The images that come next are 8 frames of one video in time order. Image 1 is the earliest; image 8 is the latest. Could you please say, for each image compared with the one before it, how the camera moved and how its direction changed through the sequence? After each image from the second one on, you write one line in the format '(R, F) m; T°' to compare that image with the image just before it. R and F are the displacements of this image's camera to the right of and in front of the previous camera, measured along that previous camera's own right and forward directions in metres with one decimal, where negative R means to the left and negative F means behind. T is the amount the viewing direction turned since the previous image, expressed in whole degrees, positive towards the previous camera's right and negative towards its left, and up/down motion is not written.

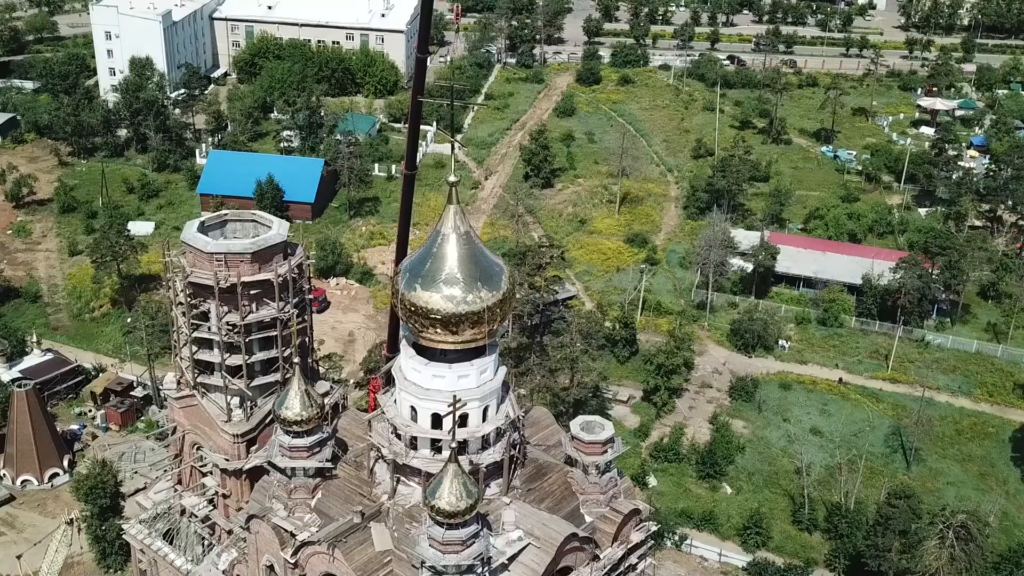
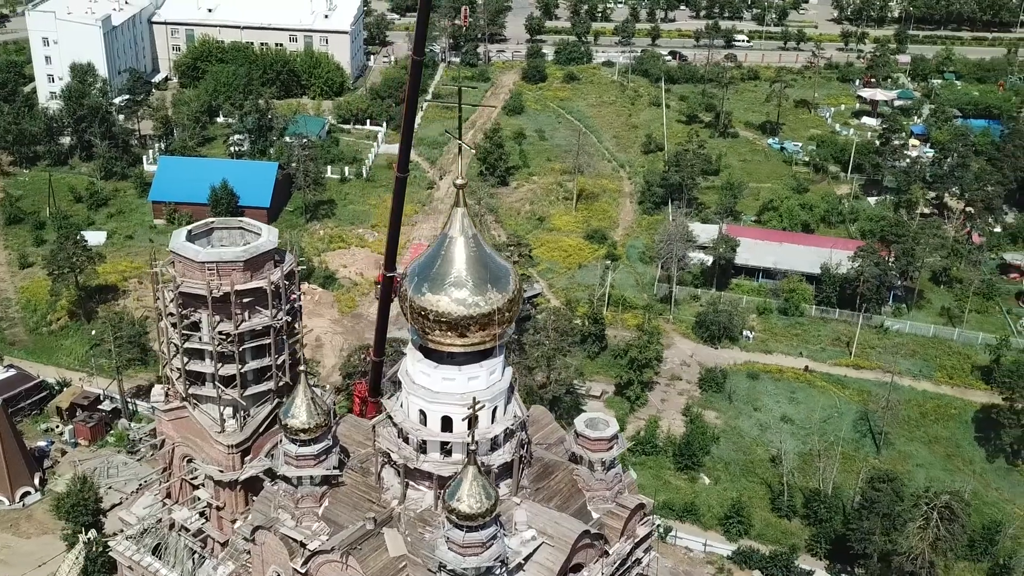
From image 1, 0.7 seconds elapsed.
(-1.2, 0.0) m; +4°
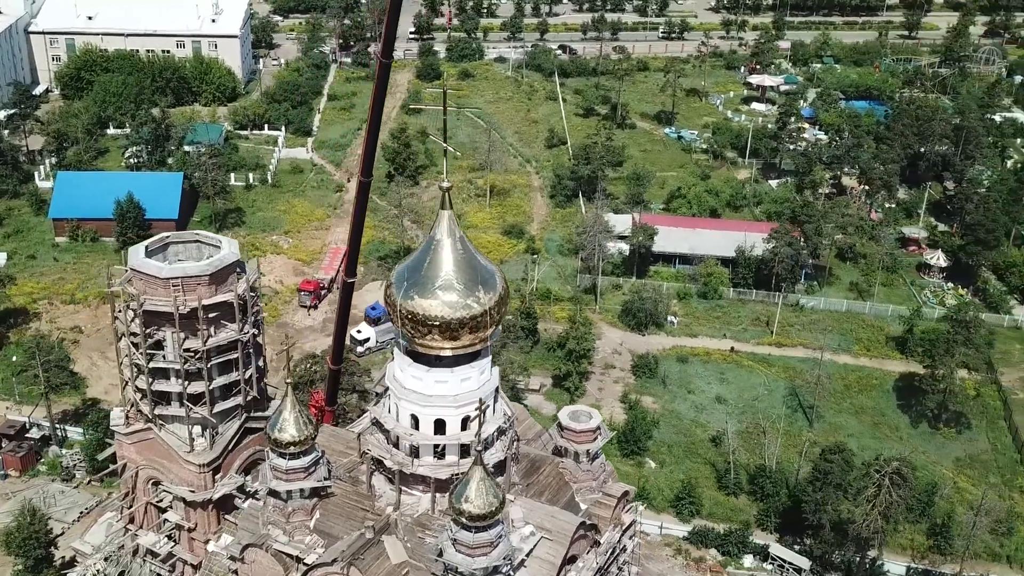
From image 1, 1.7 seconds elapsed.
(-1.8, 0.0) m; +6°
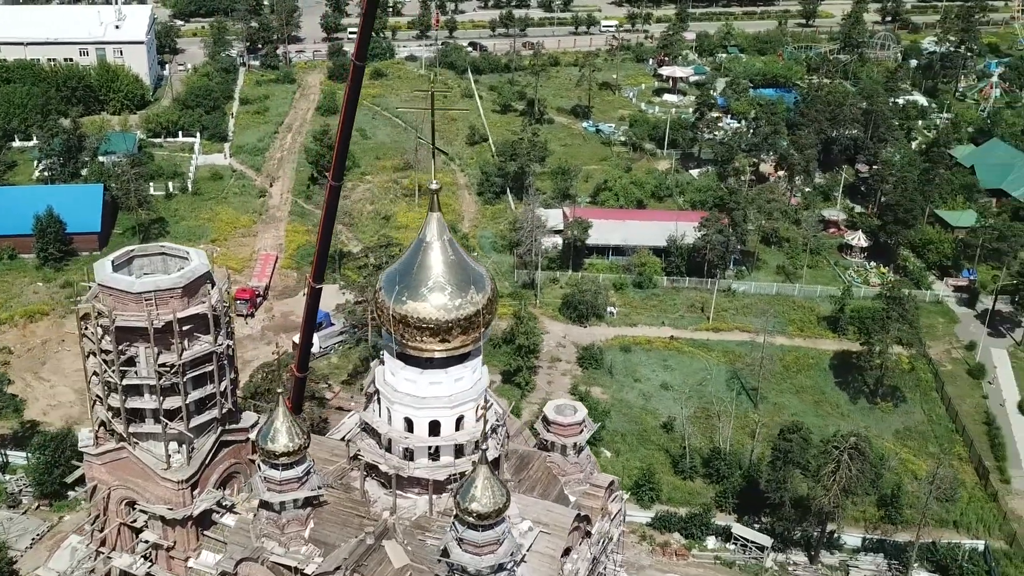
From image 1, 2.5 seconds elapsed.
(-1.5, 0.0) m; +5°
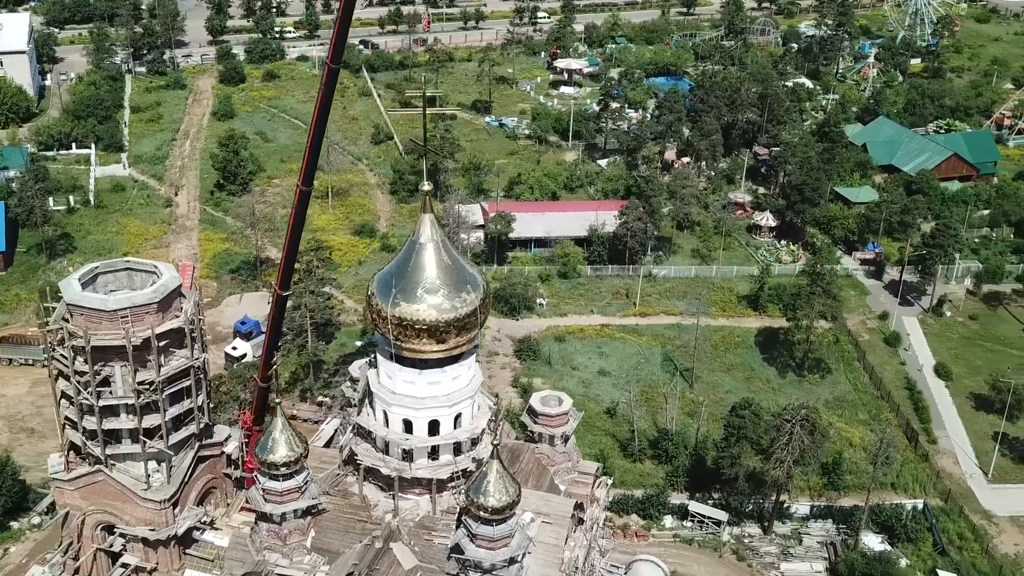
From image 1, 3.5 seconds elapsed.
(-1.9, -0.1) m; +6°
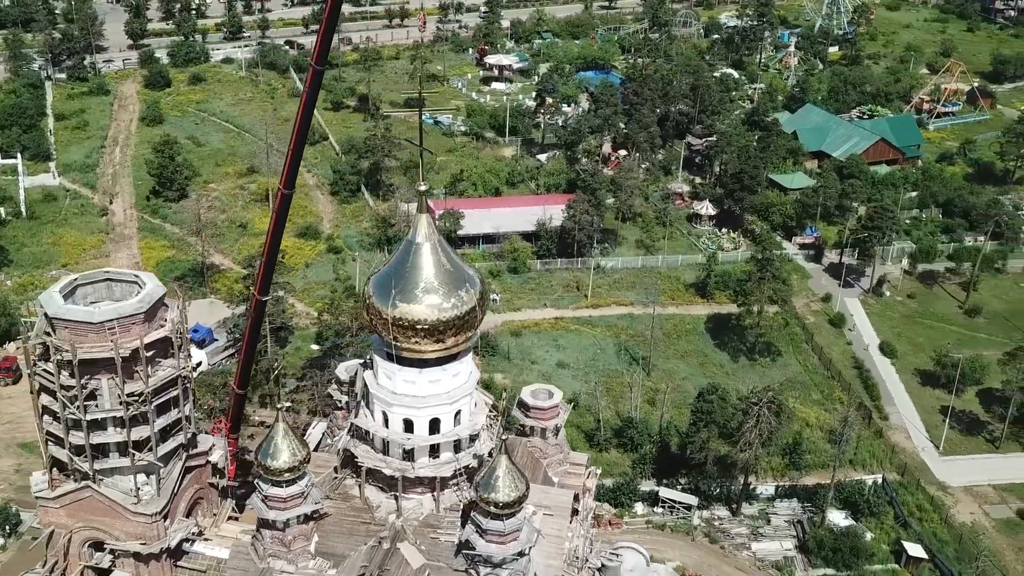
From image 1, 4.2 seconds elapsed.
(-1.3, -0.1) m; +4°
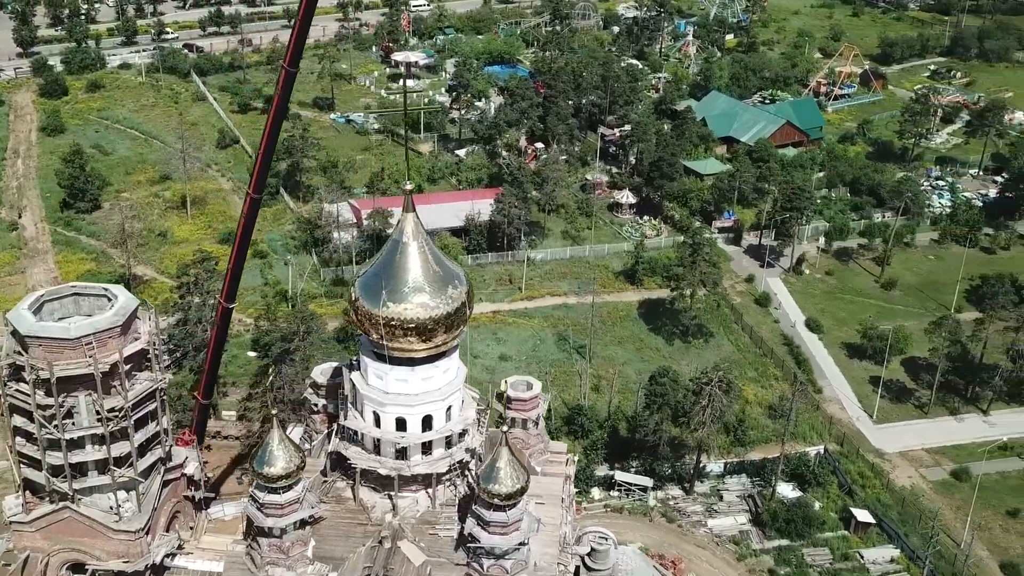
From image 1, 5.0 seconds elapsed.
(-1.5, -0.1) m; +6°
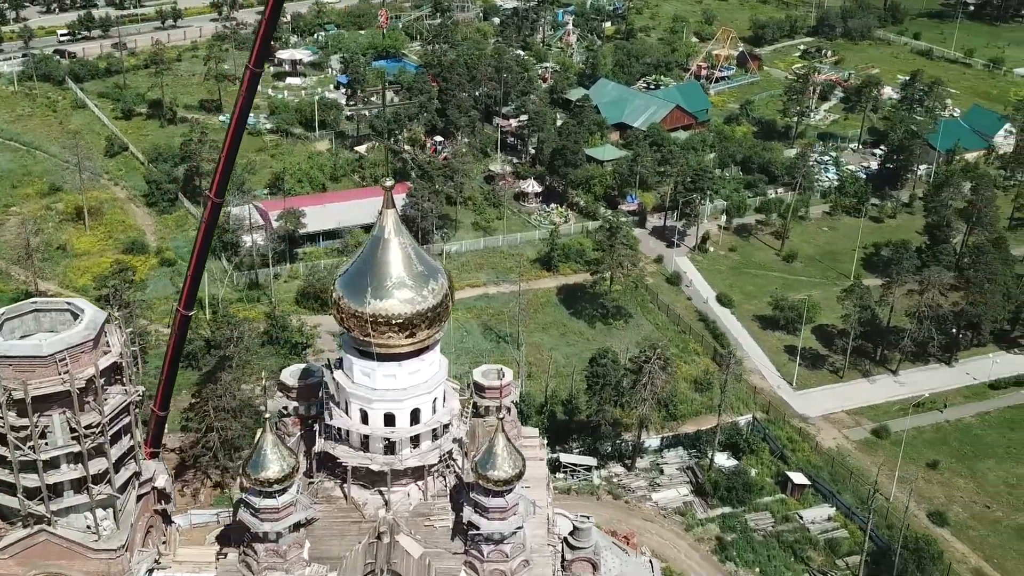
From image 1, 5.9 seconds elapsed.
(-1.8, -0.2) m; +7°
